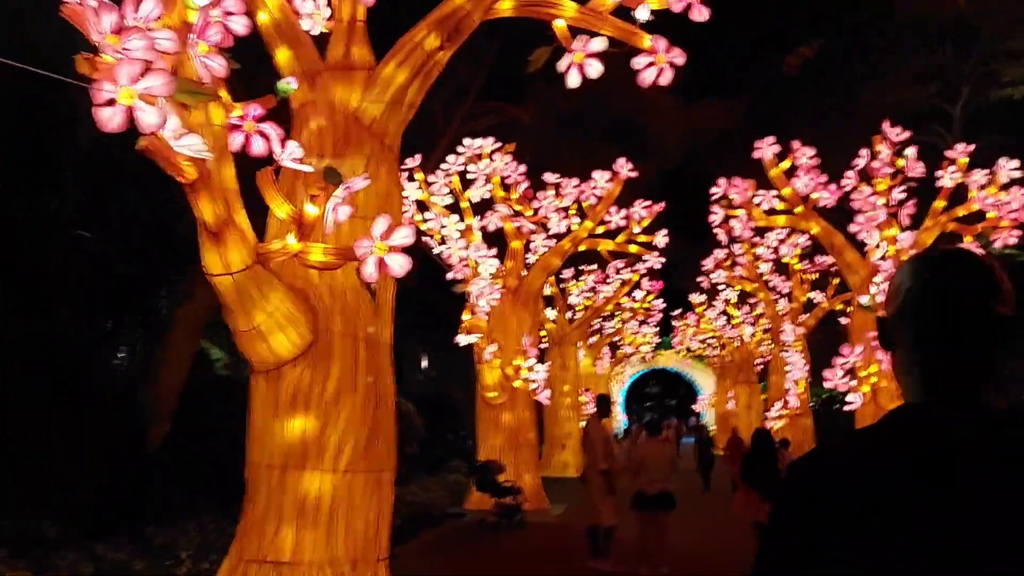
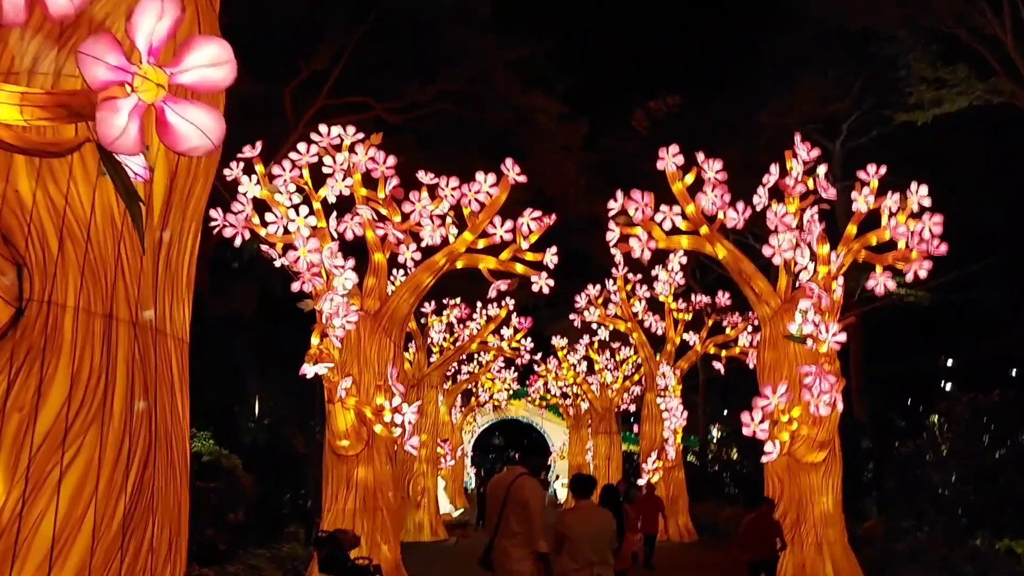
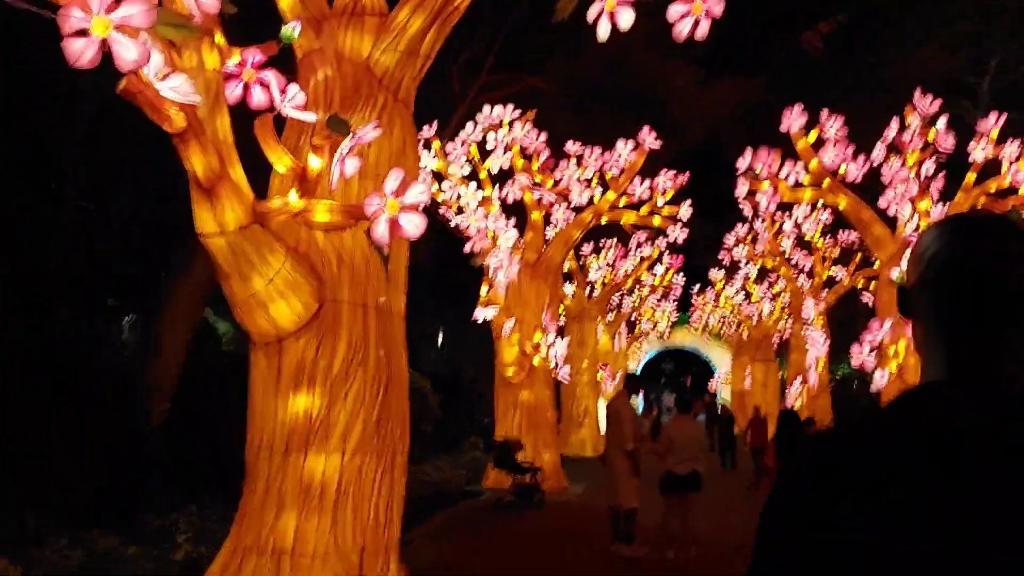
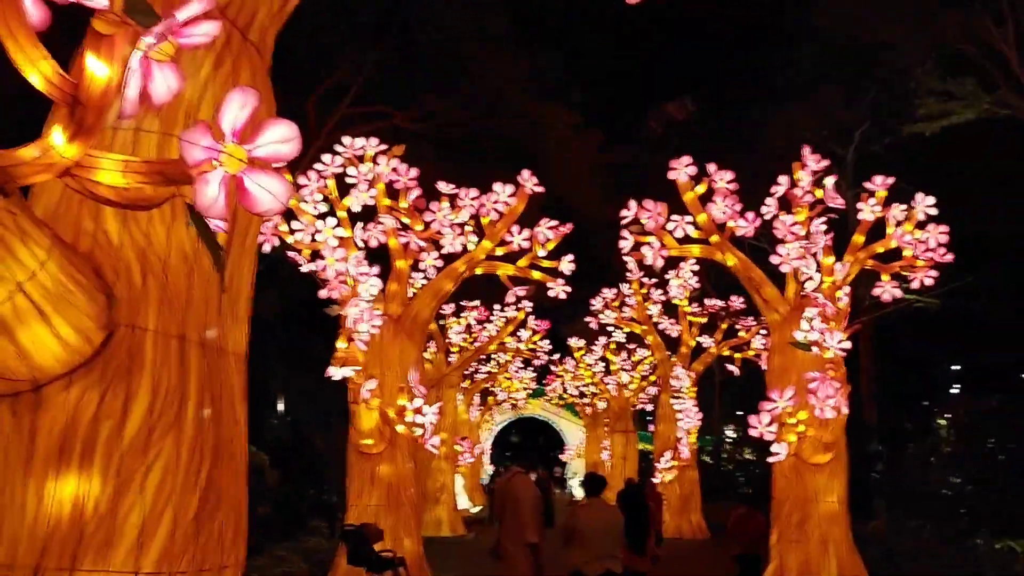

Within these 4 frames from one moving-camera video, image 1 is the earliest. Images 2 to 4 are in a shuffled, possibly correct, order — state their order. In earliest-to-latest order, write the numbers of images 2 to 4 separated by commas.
3, 4, 2
